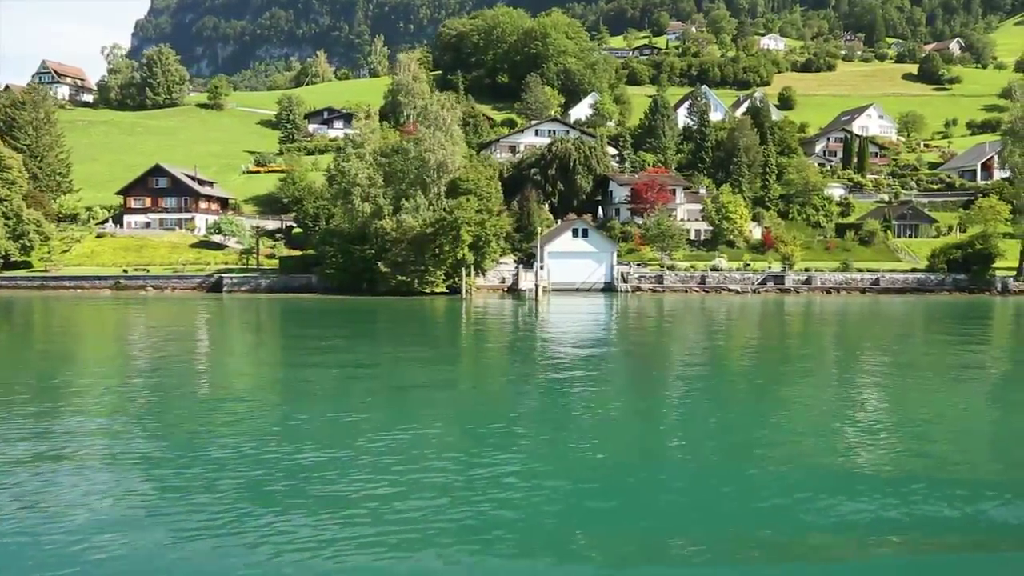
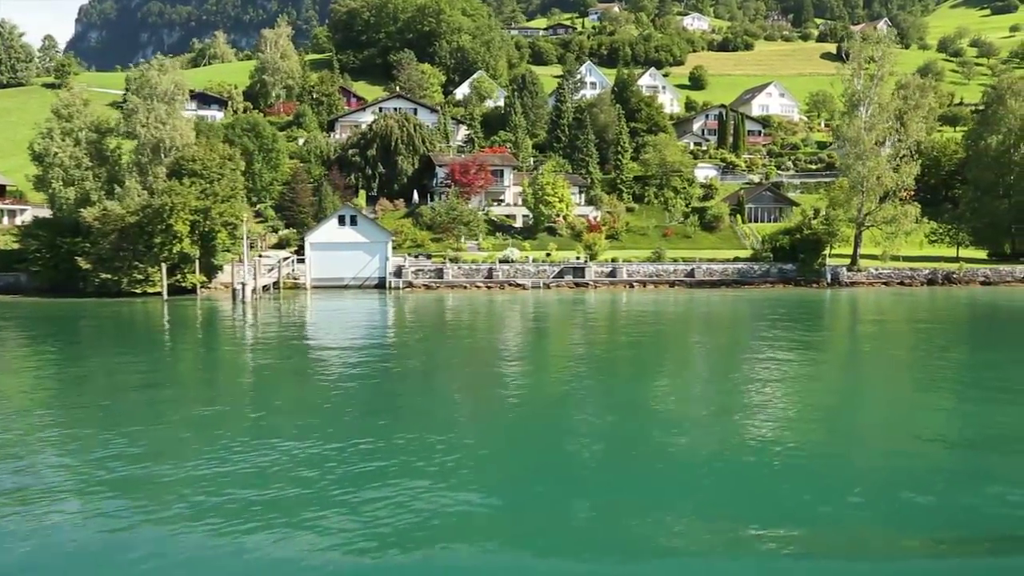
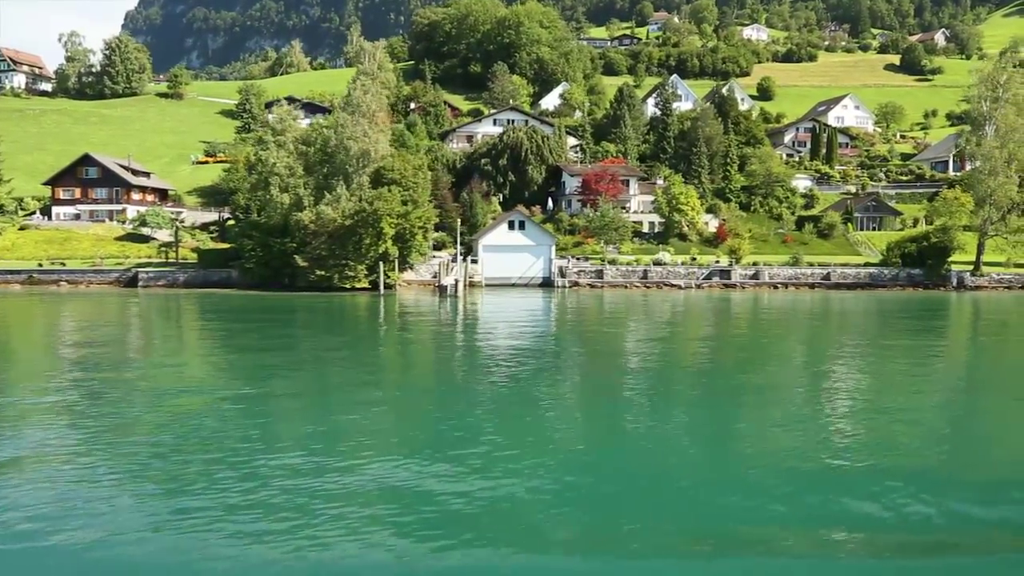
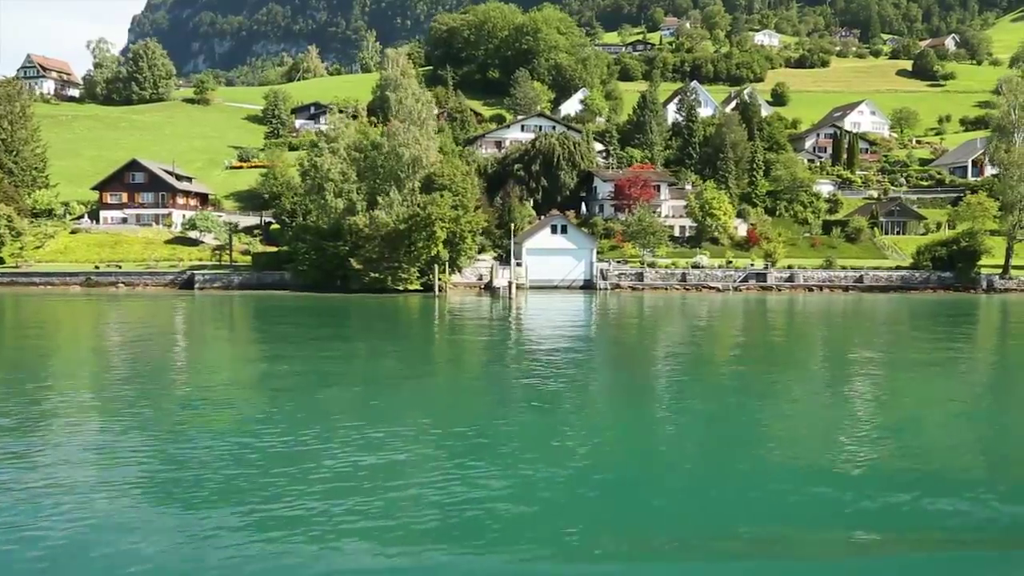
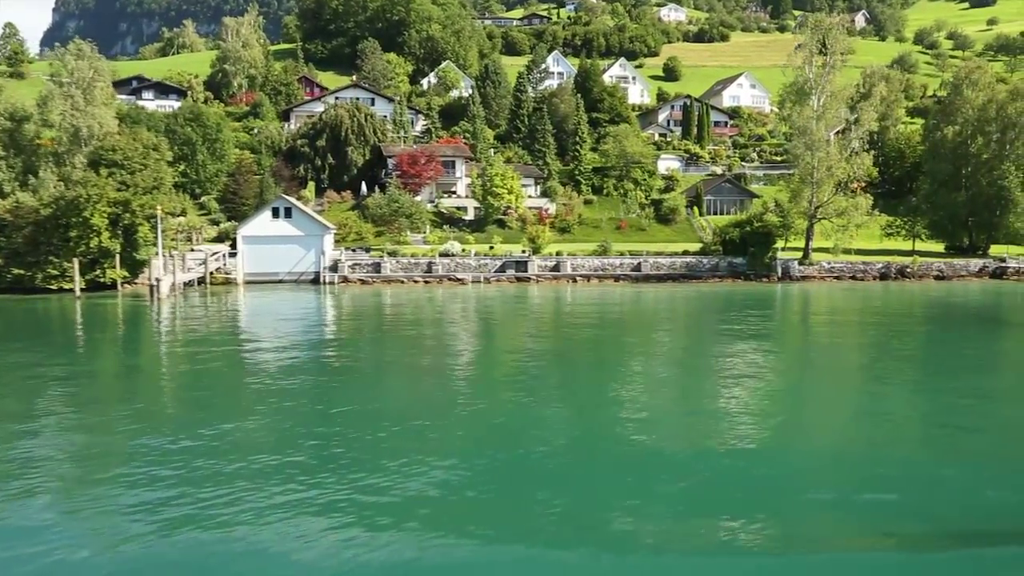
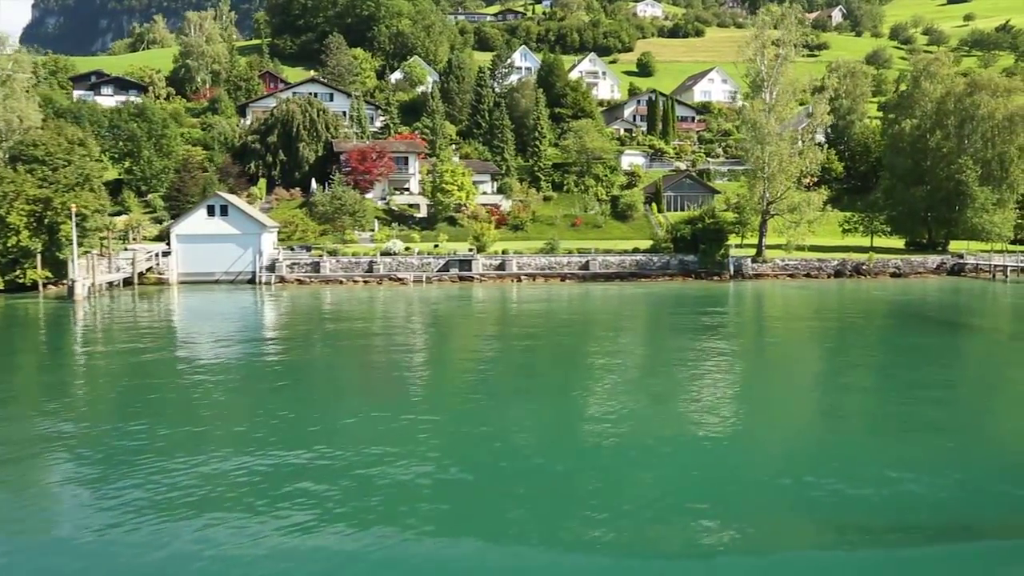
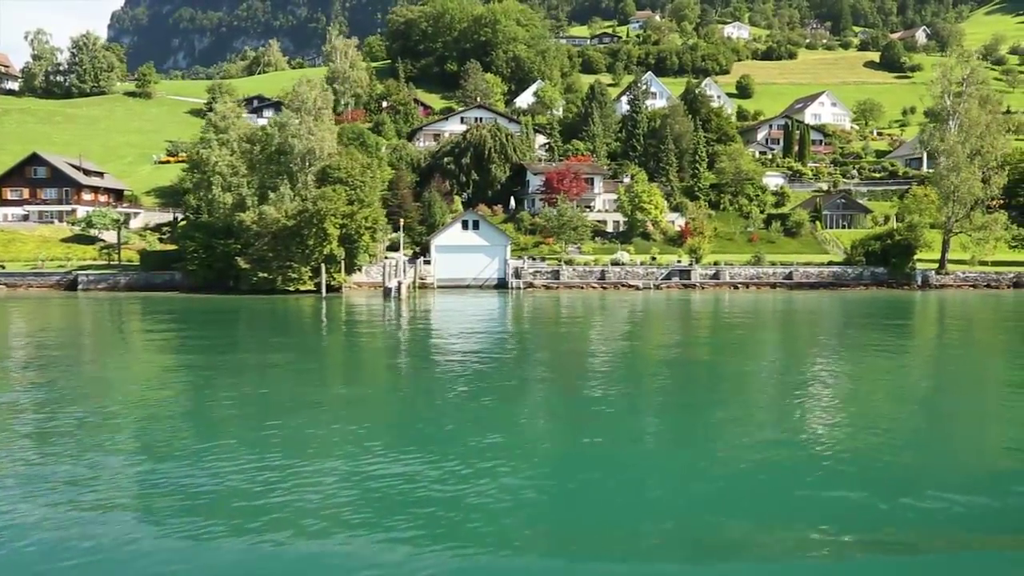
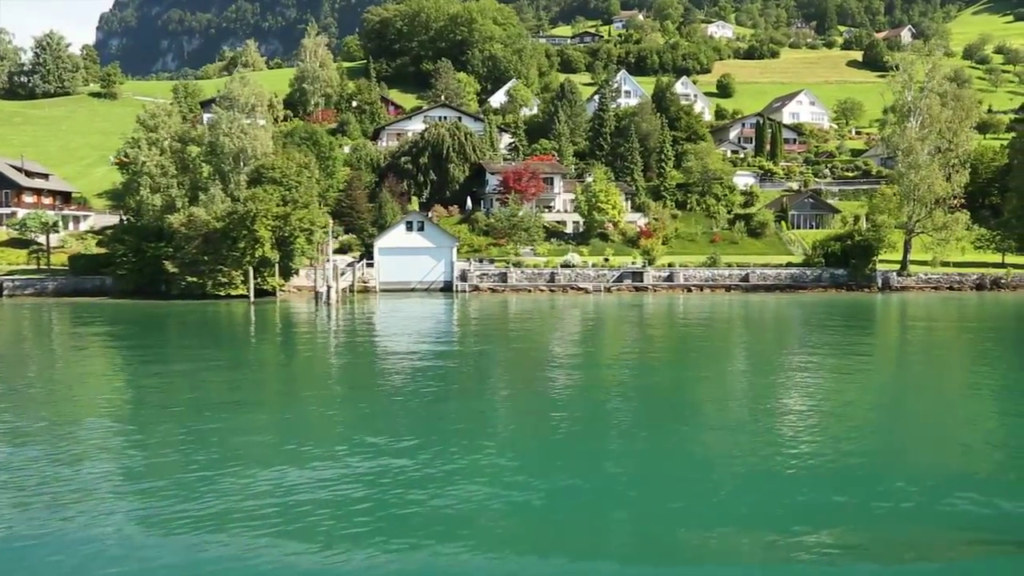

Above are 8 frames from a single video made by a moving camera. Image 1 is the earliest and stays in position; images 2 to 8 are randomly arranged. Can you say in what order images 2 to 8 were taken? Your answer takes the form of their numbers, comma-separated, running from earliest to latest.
4, 3, 7, 8, 2, 5, 6
